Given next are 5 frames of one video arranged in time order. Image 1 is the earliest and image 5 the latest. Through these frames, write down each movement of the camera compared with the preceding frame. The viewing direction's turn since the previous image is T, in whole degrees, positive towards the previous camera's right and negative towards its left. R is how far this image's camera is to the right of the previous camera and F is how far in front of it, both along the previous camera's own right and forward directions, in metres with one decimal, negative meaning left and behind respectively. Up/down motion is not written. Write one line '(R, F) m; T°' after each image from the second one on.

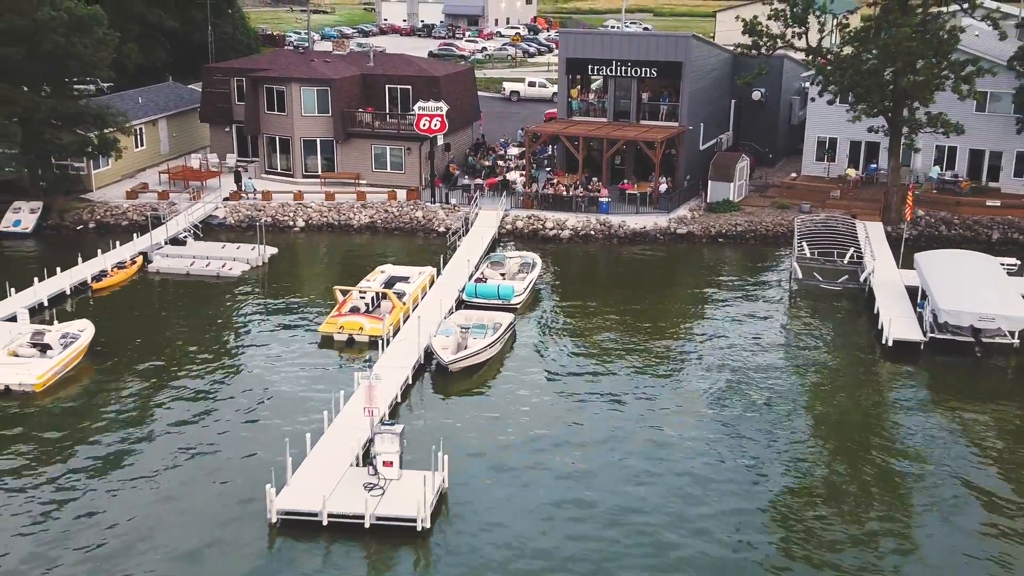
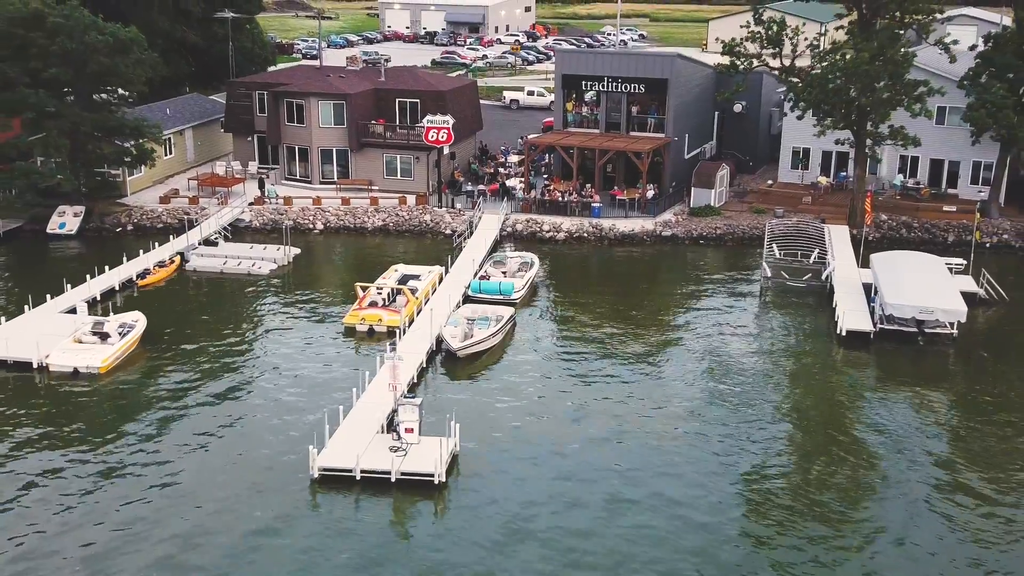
(-0.1, -5.1) m; 0°
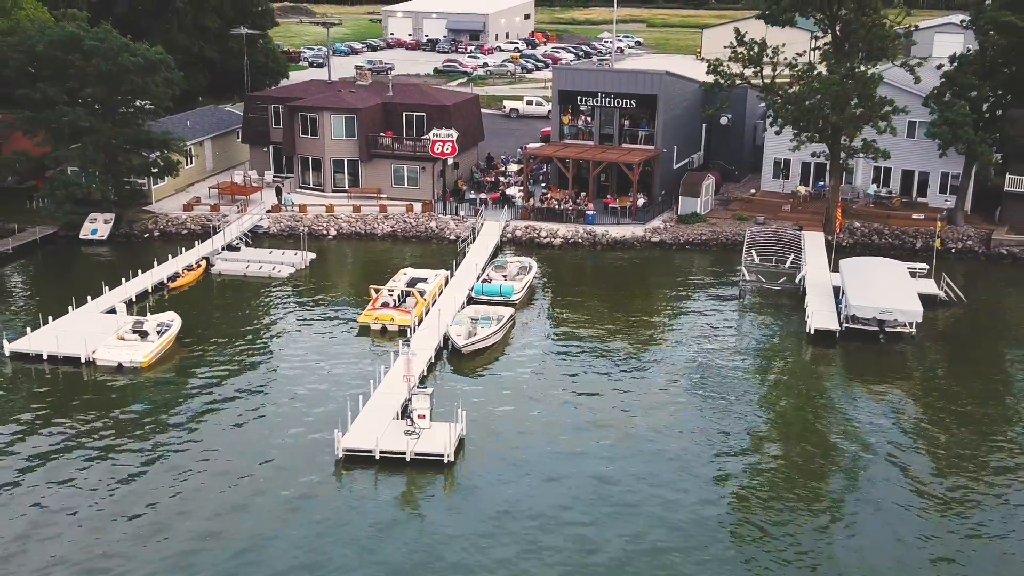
(0.0, -4.3) m; 0°
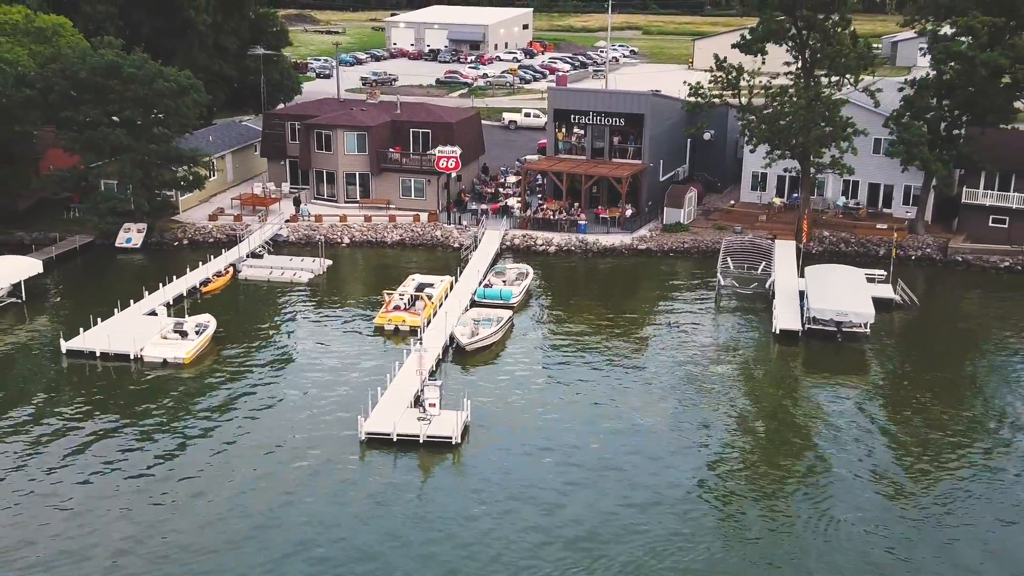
(0.0, -5.6) m; 0°
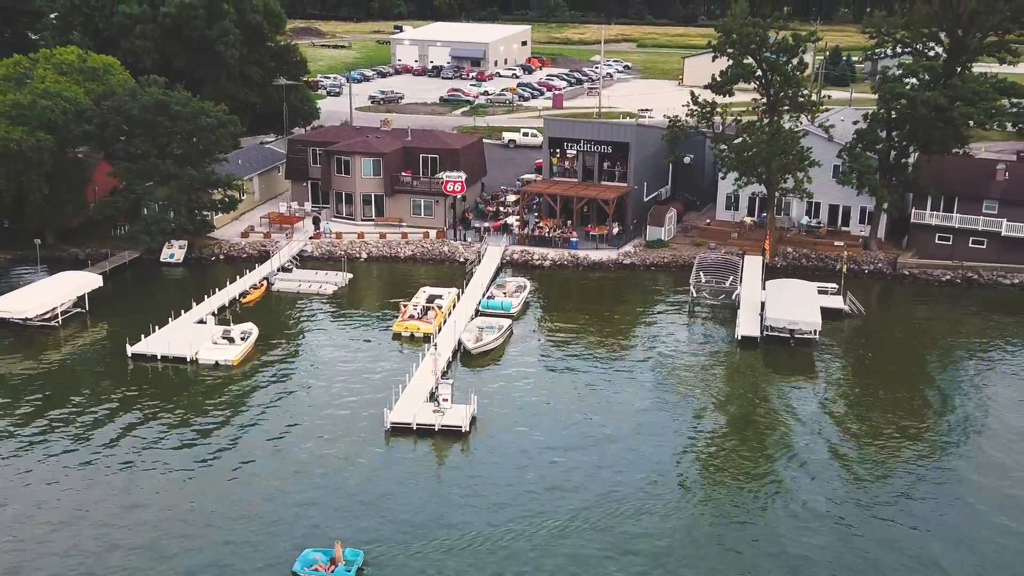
(0.0, -8.4) m; 0°
